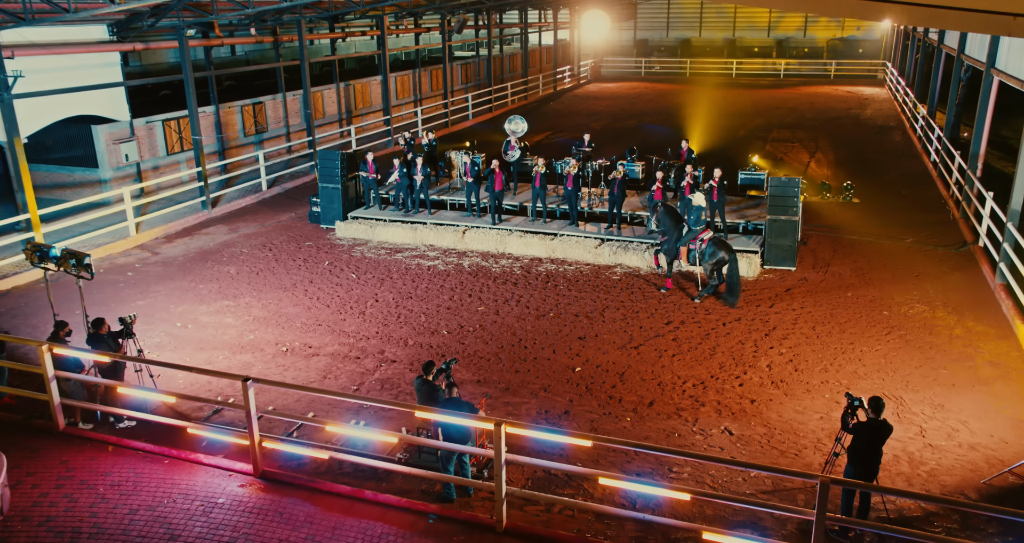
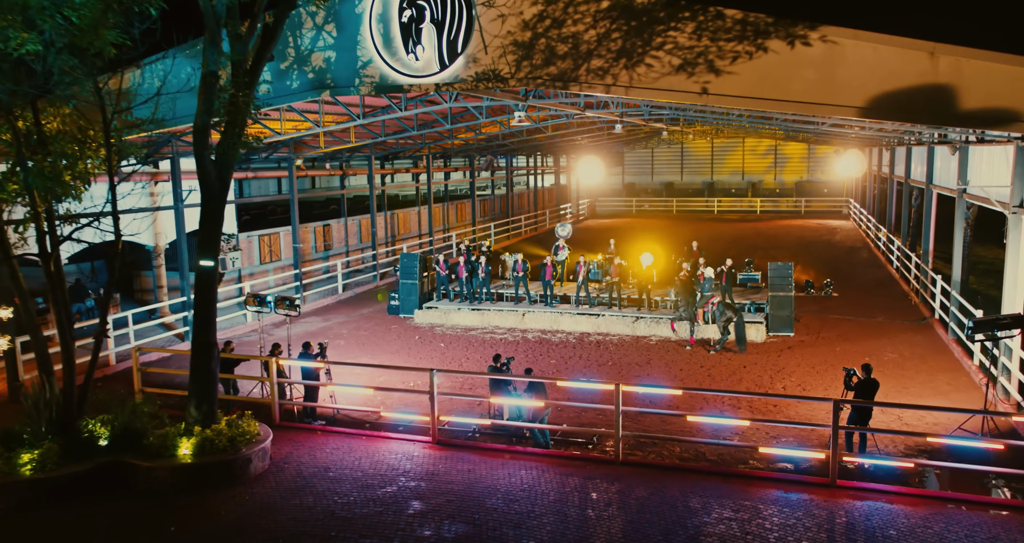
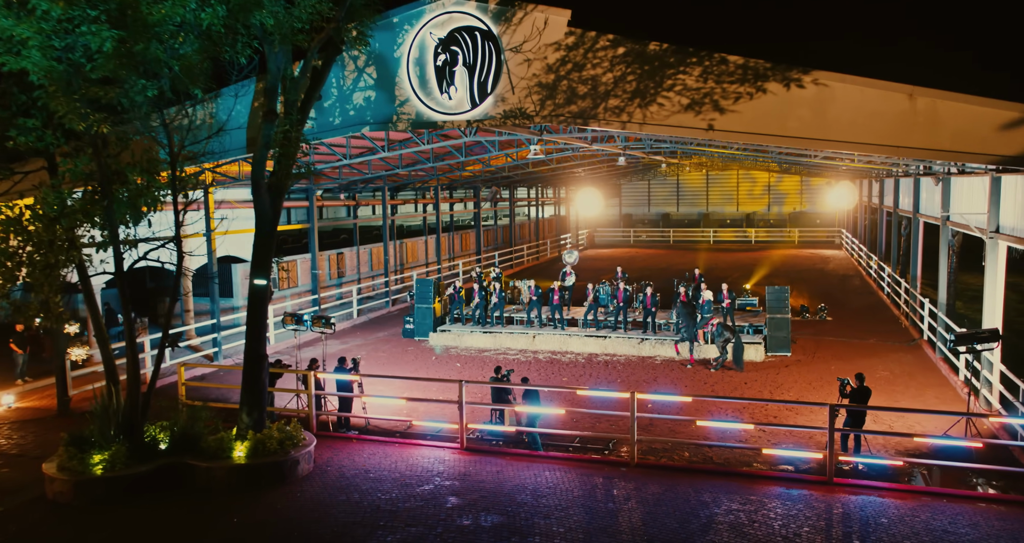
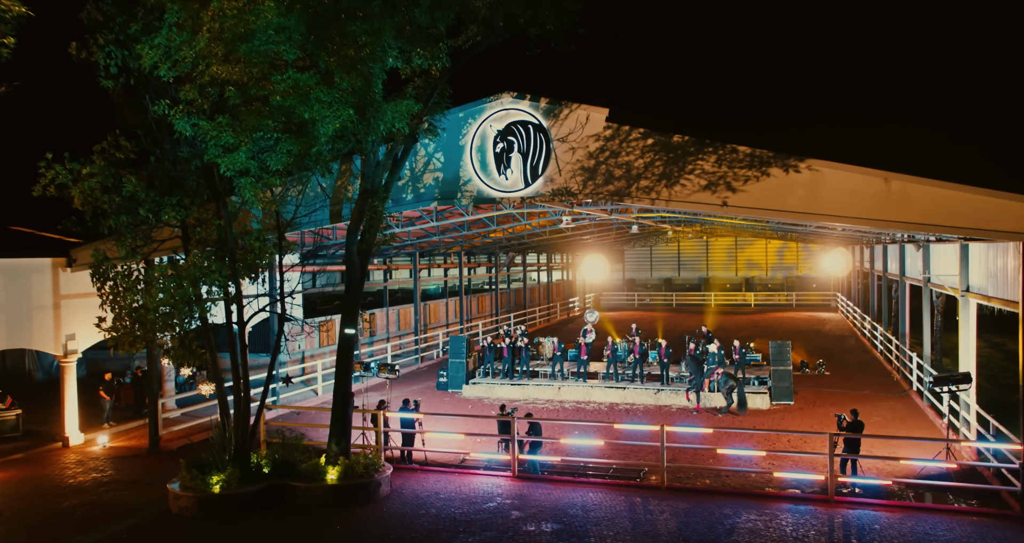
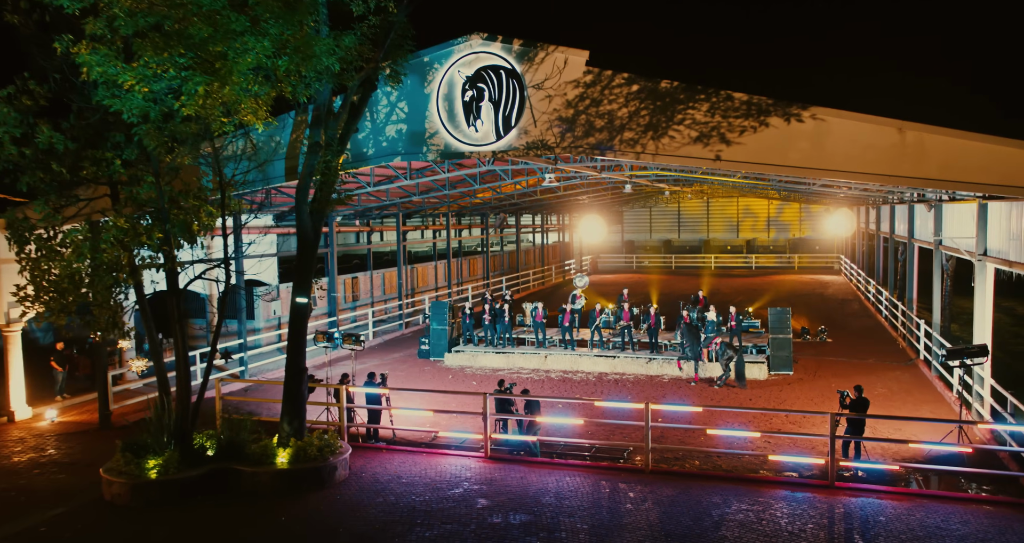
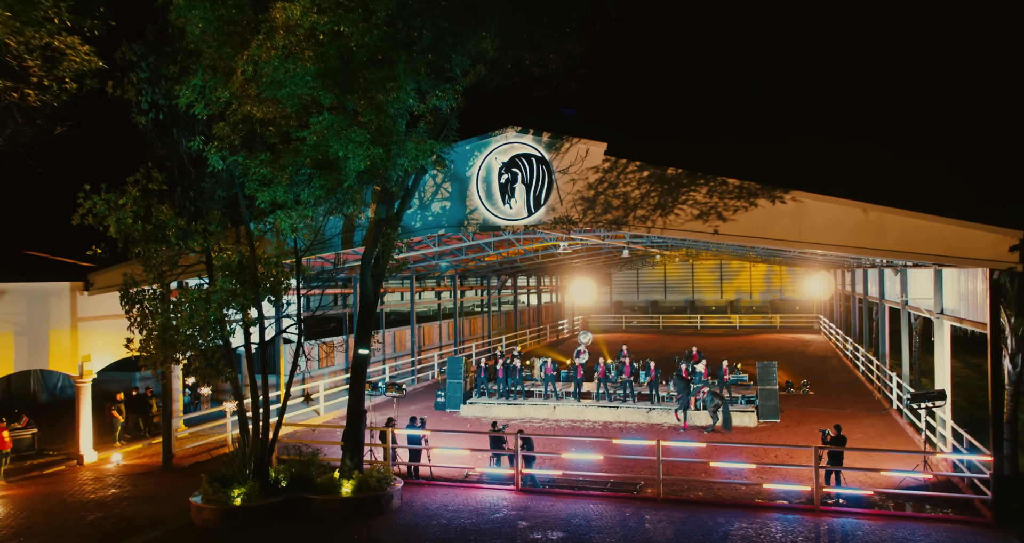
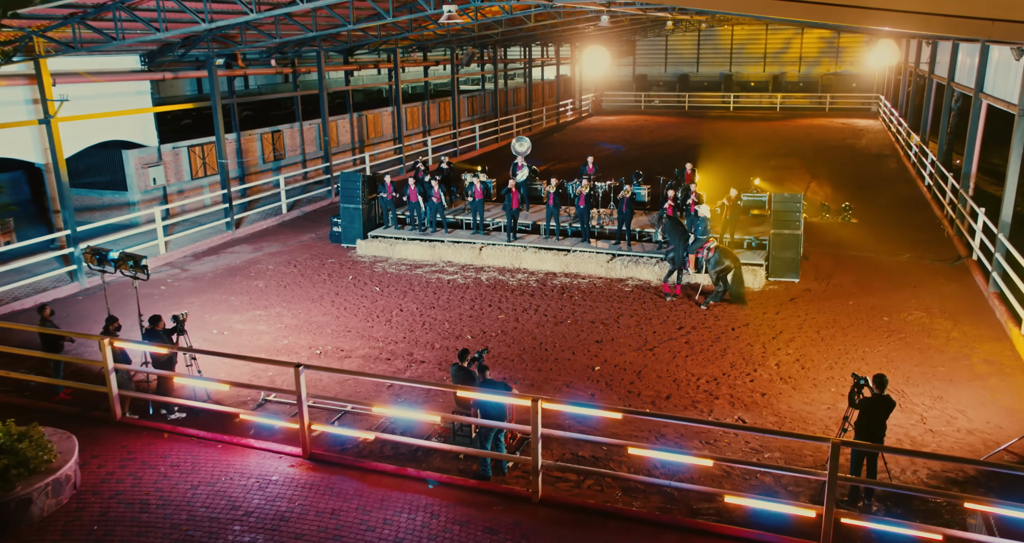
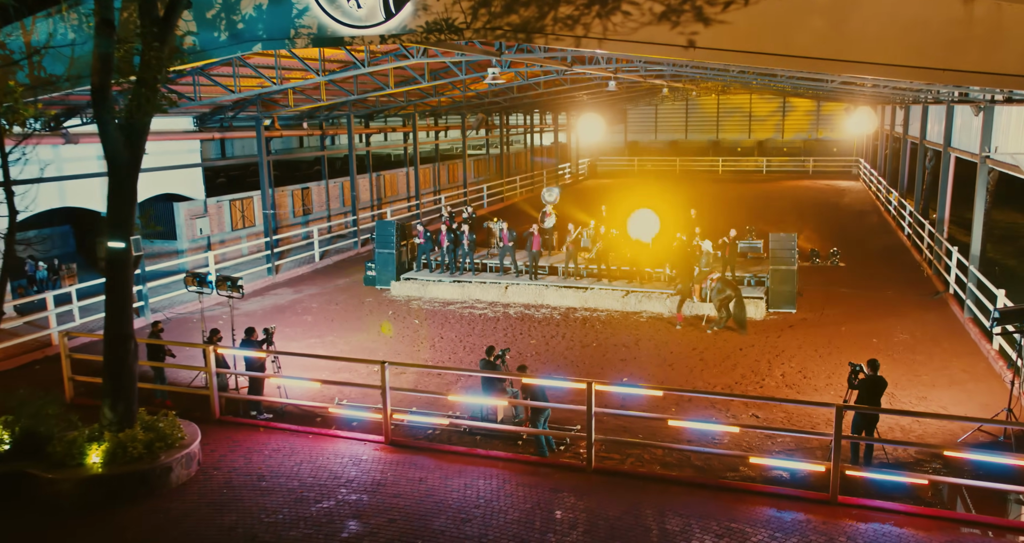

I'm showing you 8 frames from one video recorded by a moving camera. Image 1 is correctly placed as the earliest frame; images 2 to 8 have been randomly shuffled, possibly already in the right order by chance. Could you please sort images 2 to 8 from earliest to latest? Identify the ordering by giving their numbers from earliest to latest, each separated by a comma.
7, 8, 2, 3, 5, 4, 6
